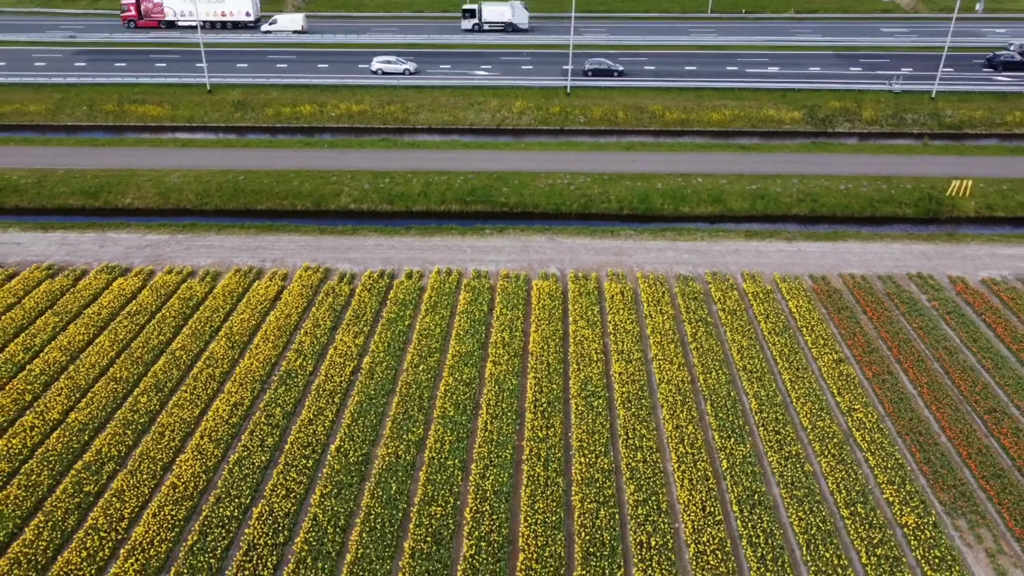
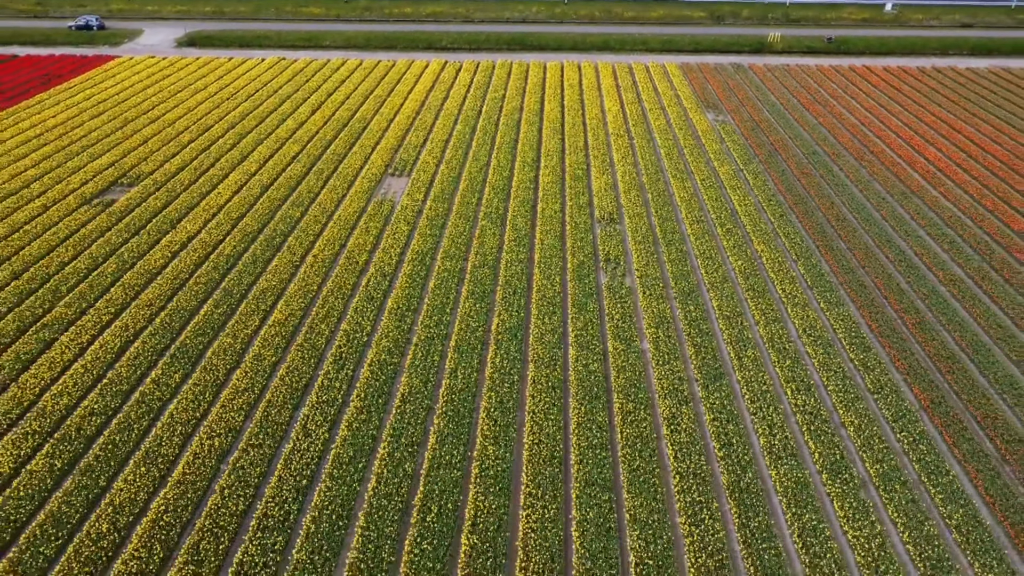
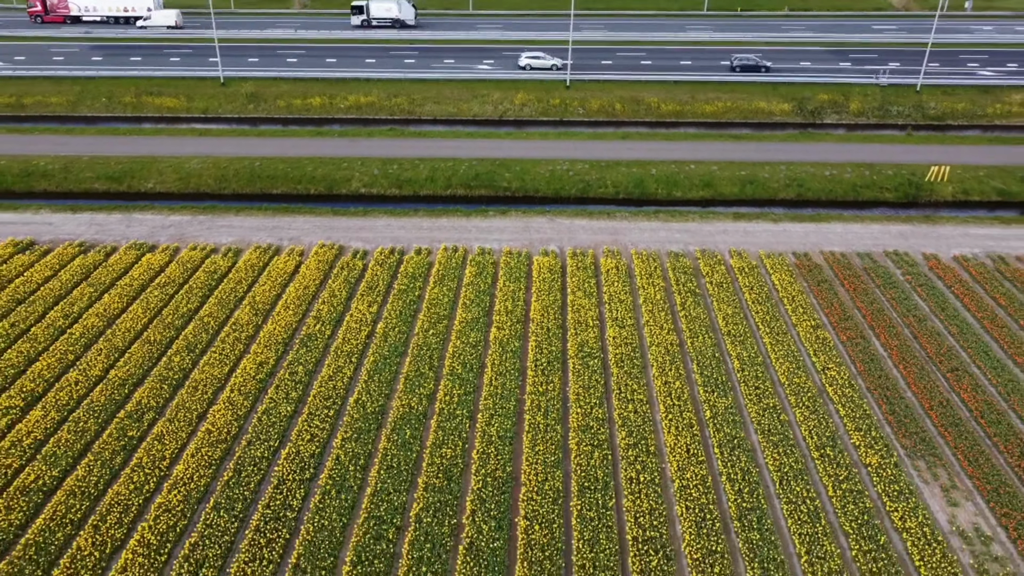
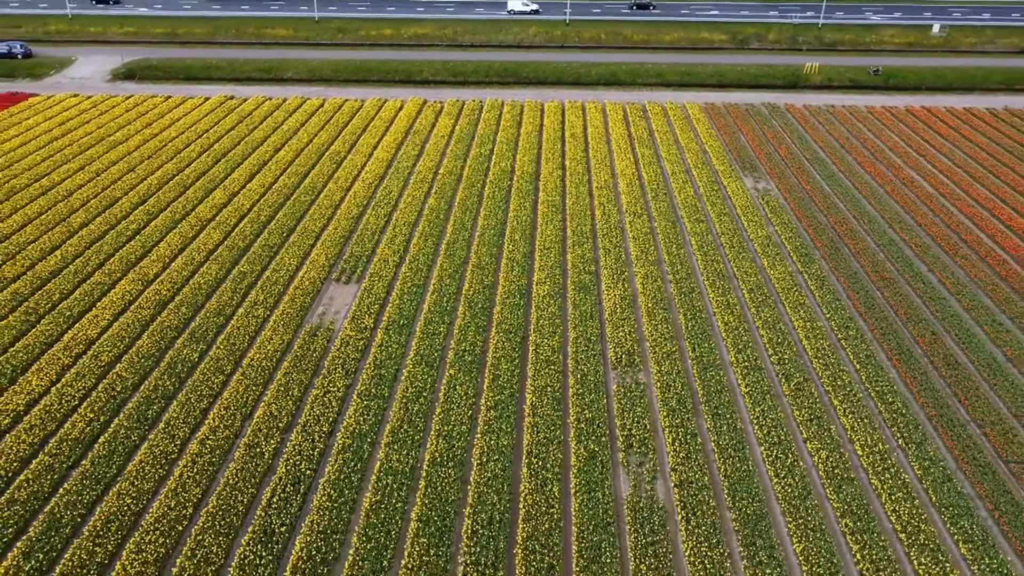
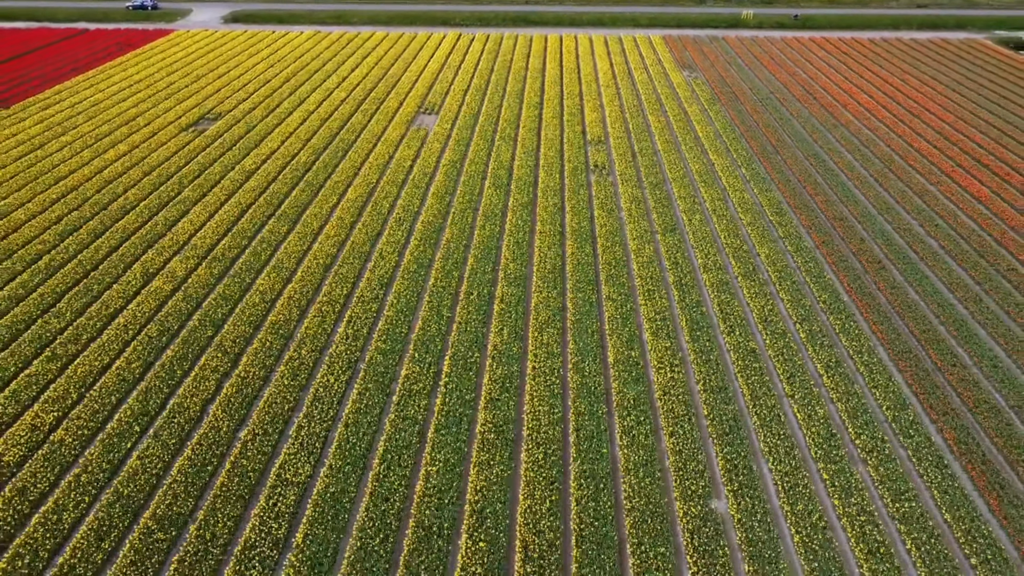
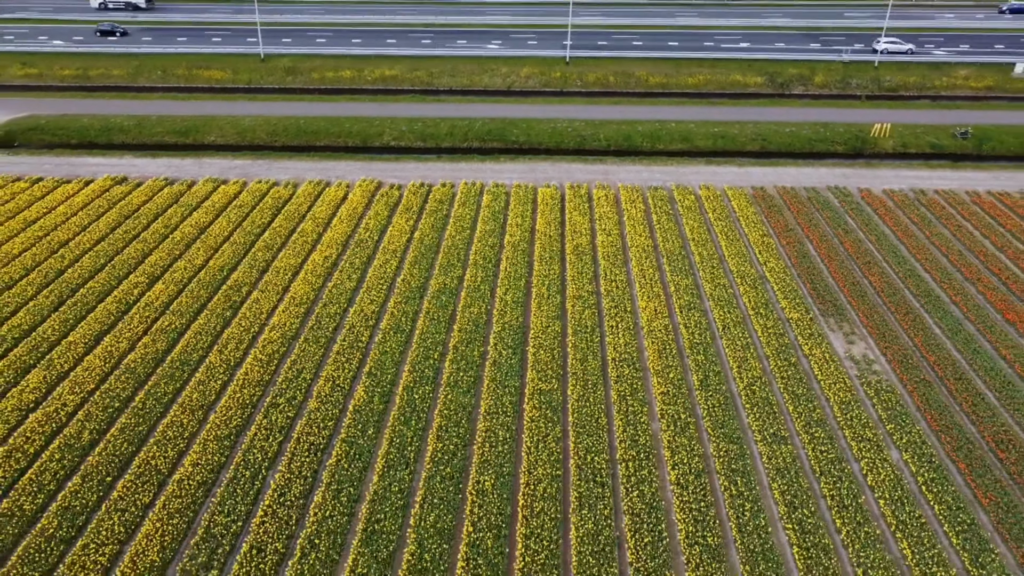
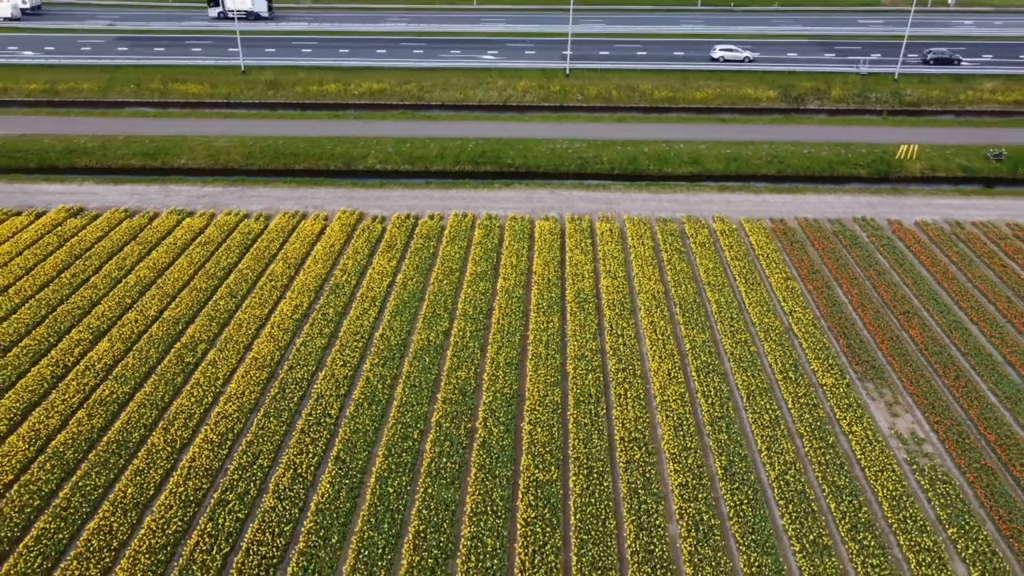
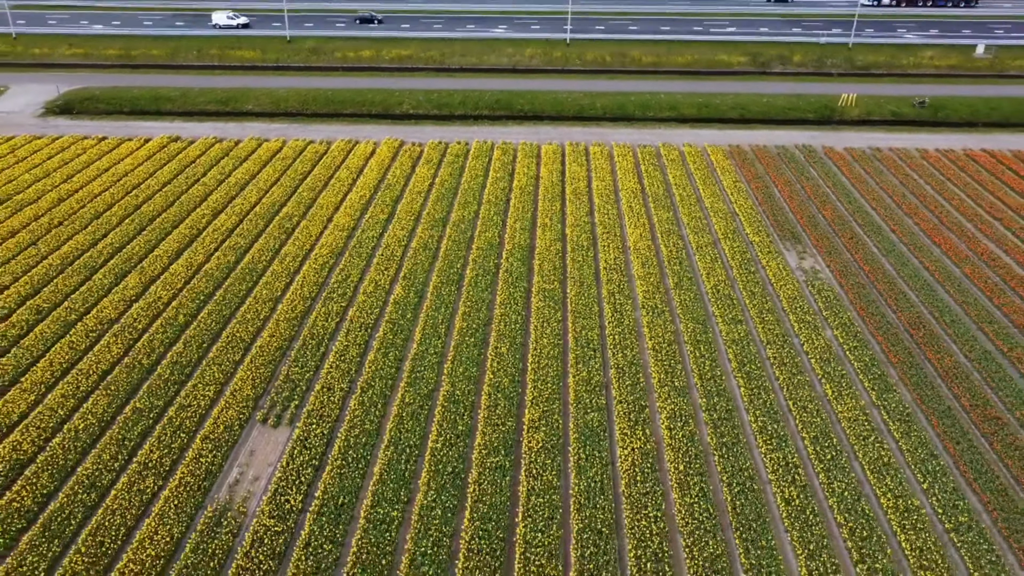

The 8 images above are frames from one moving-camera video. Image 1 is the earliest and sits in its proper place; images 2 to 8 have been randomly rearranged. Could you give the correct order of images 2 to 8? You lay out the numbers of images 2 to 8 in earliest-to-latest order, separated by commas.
3, 7, 6, 8, 4, 2, 5
